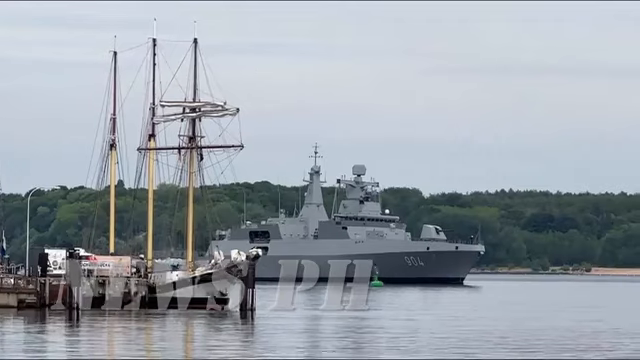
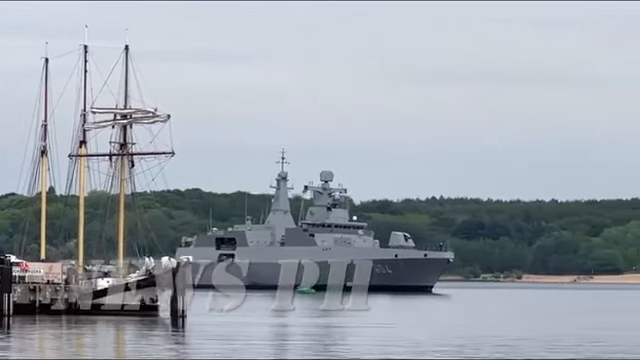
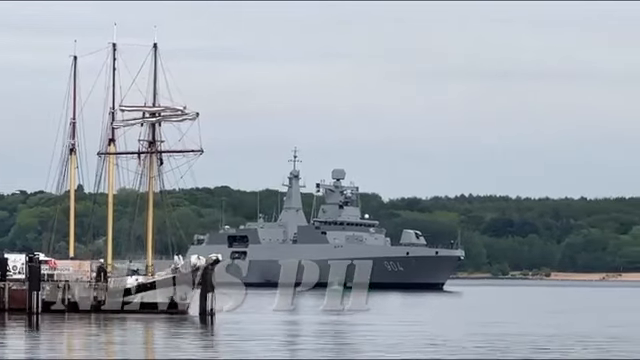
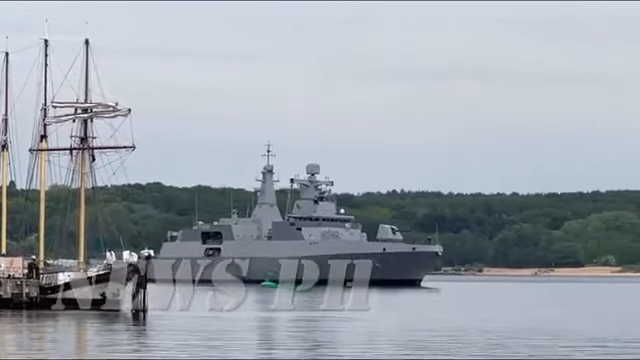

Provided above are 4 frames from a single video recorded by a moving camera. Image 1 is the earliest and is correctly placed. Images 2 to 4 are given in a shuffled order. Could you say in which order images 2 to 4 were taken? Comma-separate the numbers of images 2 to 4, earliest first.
3, 2, 4
